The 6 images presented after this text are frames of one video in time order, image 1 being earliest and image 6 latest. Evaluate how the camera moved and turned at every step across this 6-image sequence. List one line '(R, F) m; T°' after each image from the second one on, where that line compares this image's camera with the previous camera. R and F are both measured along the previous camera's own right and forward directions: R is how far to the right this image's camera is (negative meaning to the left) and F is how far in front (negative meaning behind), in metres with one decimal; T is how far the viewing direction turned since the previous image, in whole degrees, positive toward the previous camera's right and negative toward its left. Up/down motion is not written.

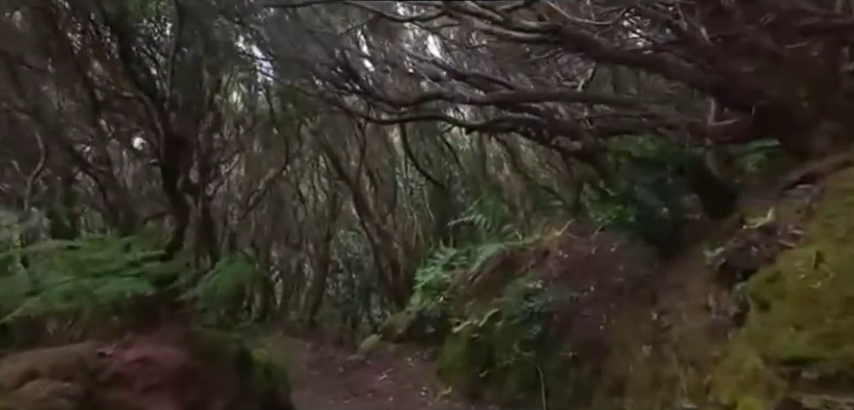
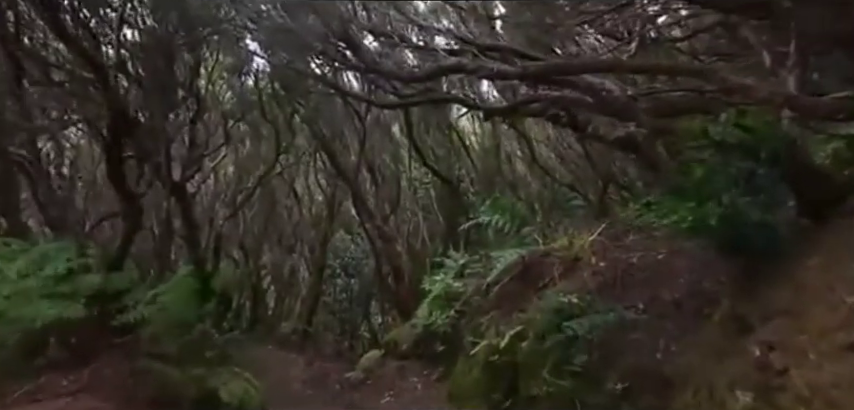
(-0.1, +1.1) m; 0°
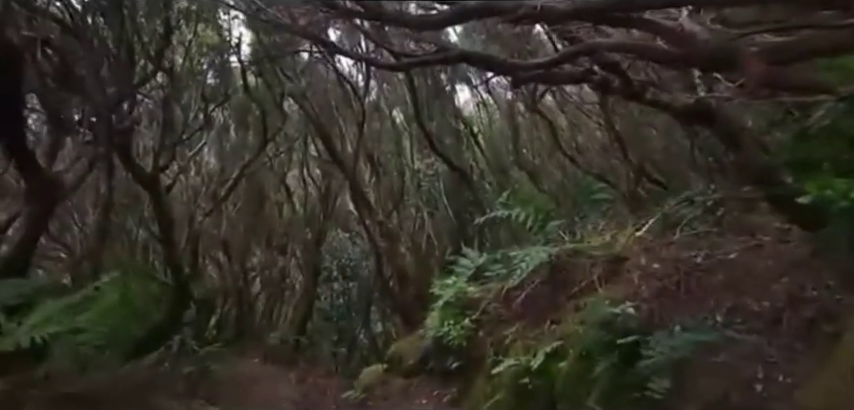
(-0.1, +1.1) m; 0°
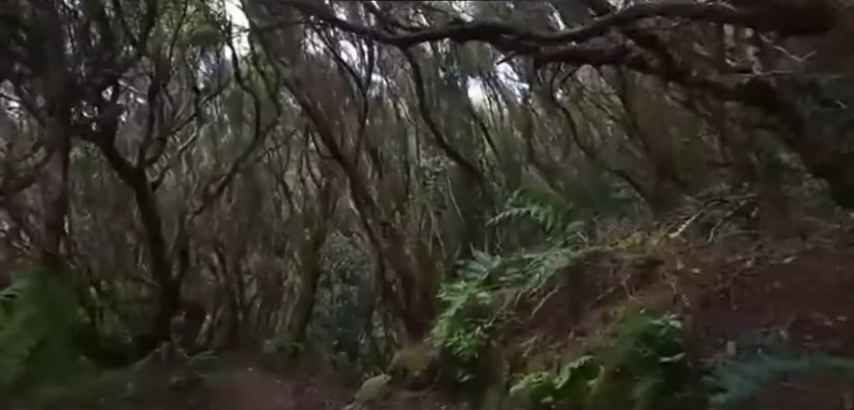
(-0.1, +0.6) m; 0°
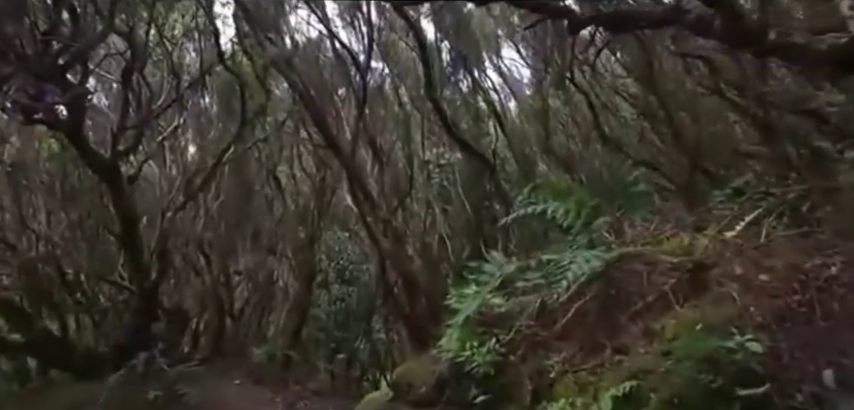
(-0.1, +0.7) m; 0°
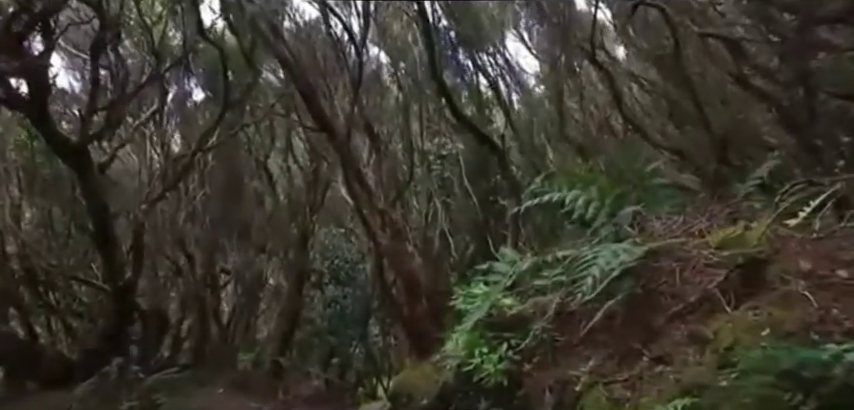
(-0.1, +0.6) m; 0°
